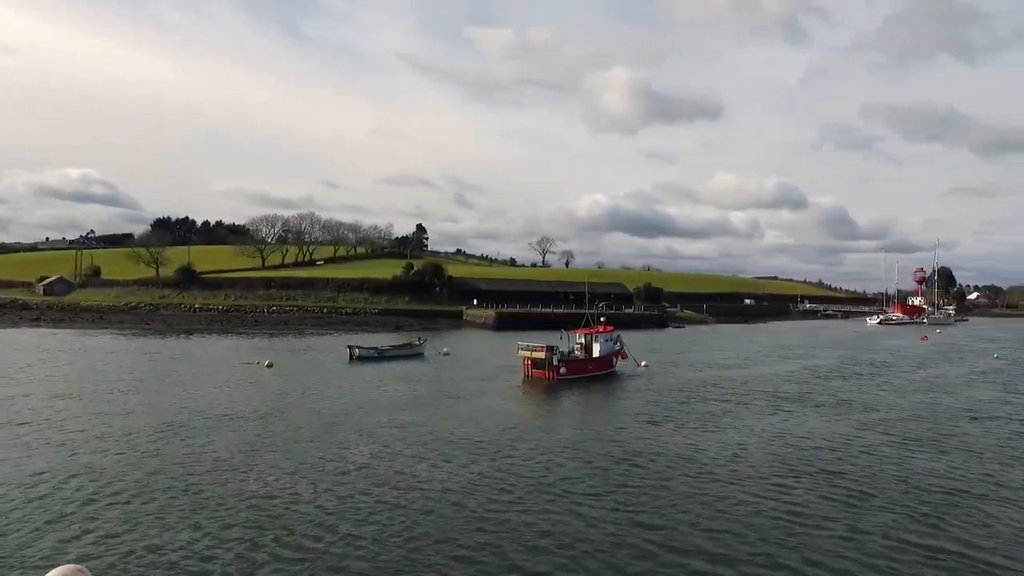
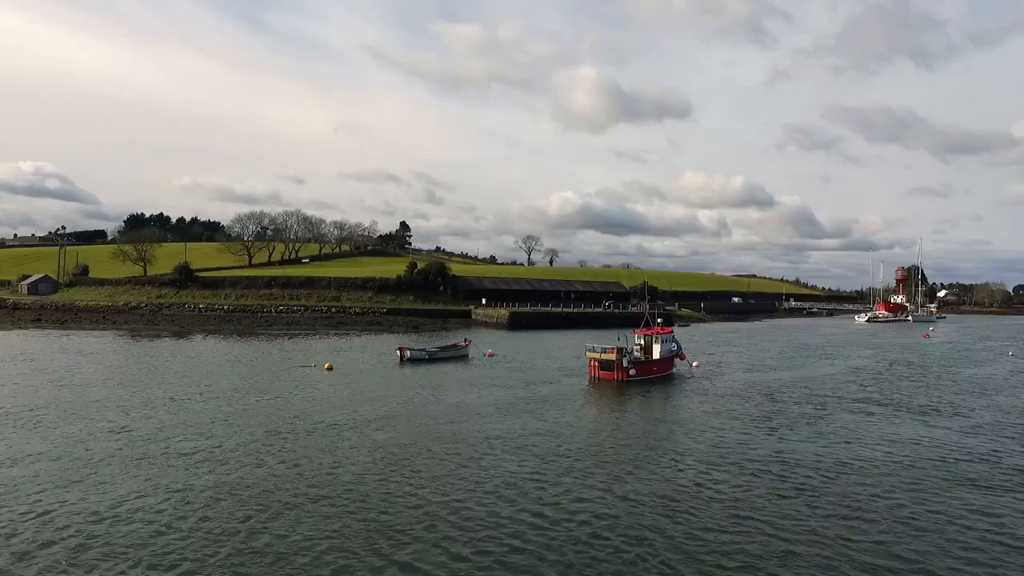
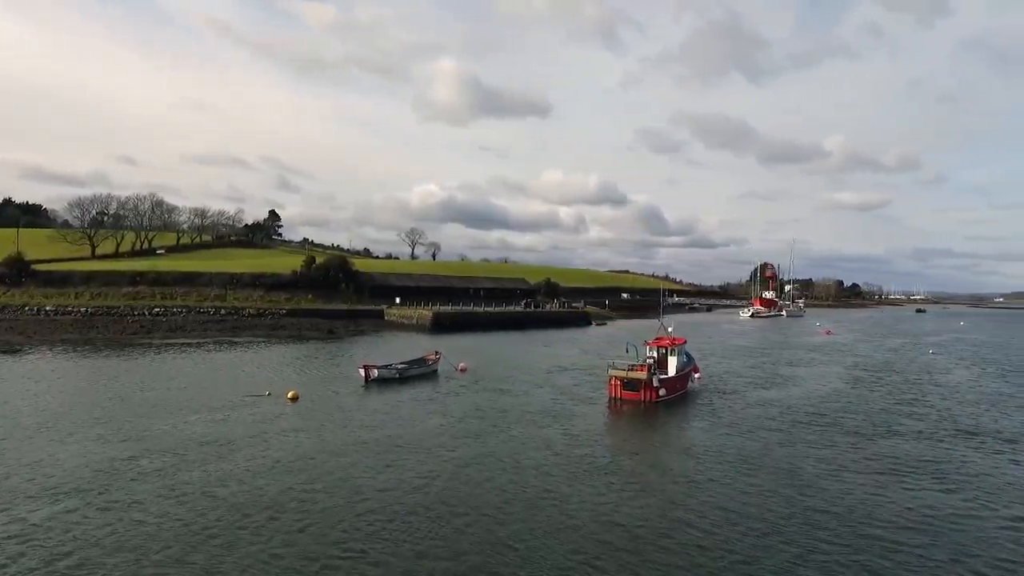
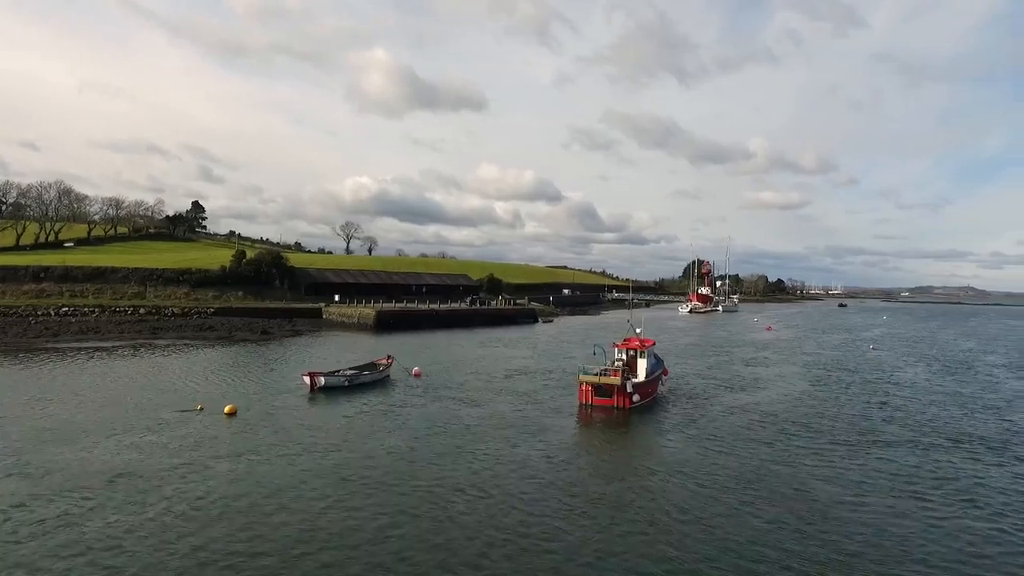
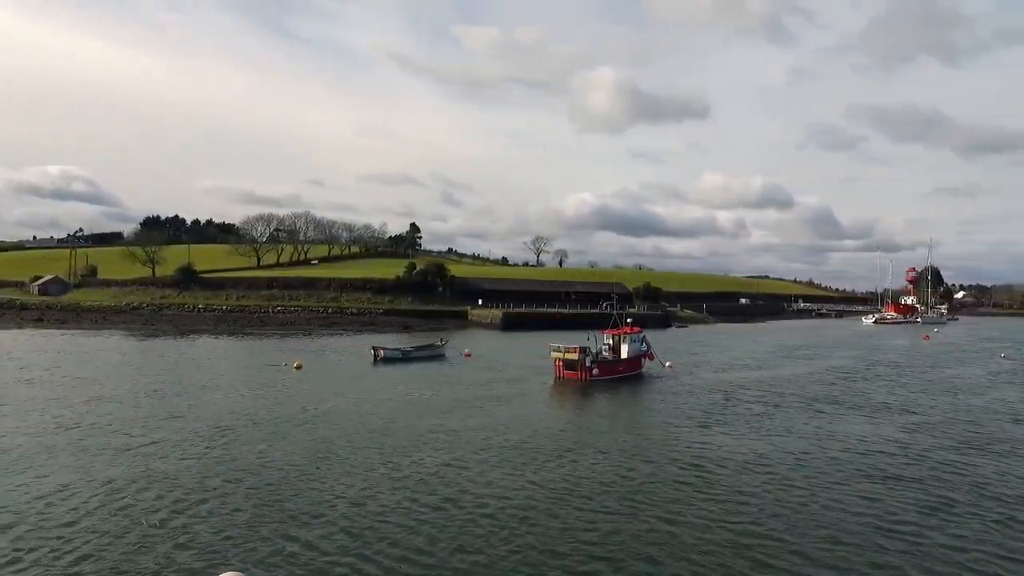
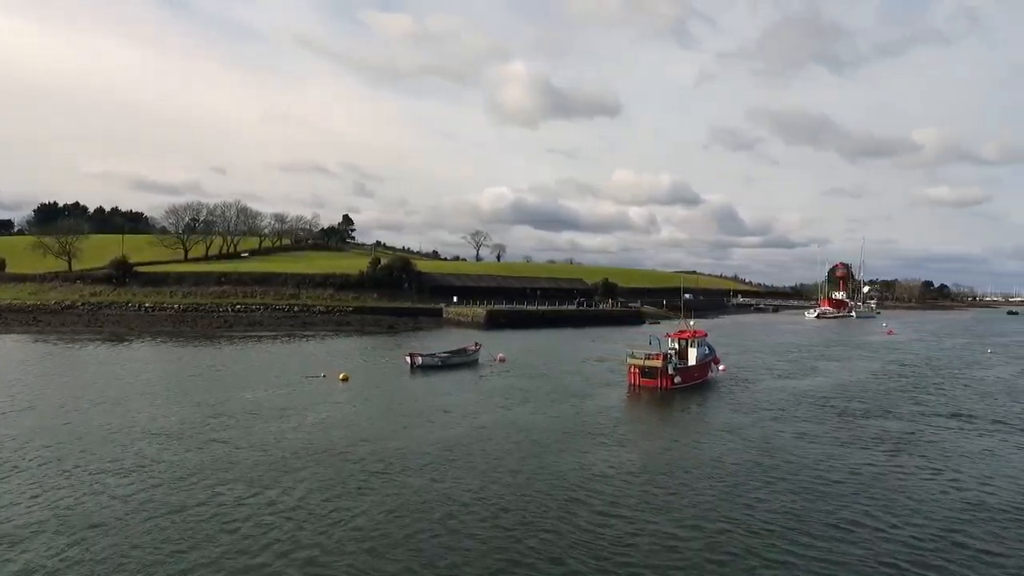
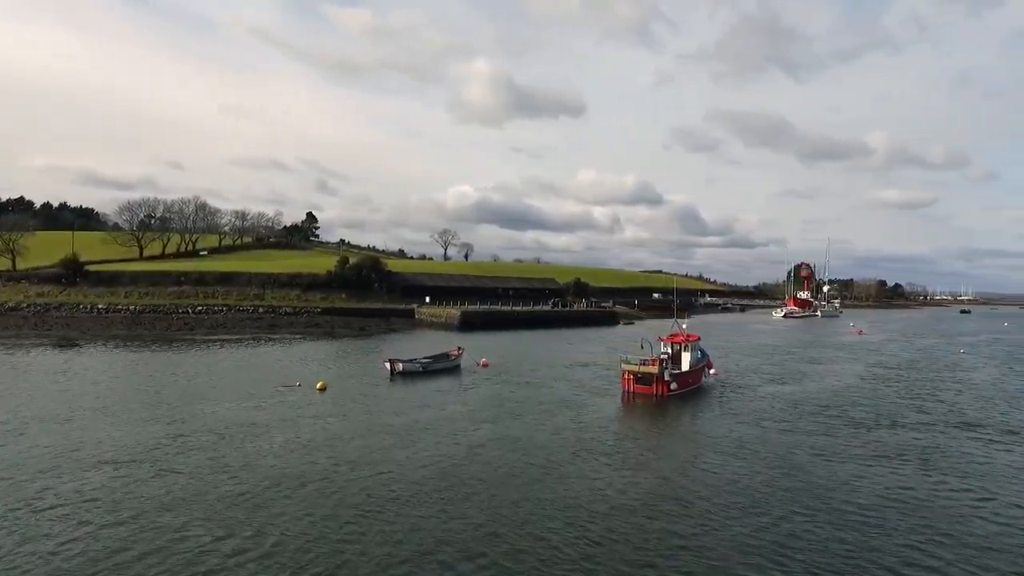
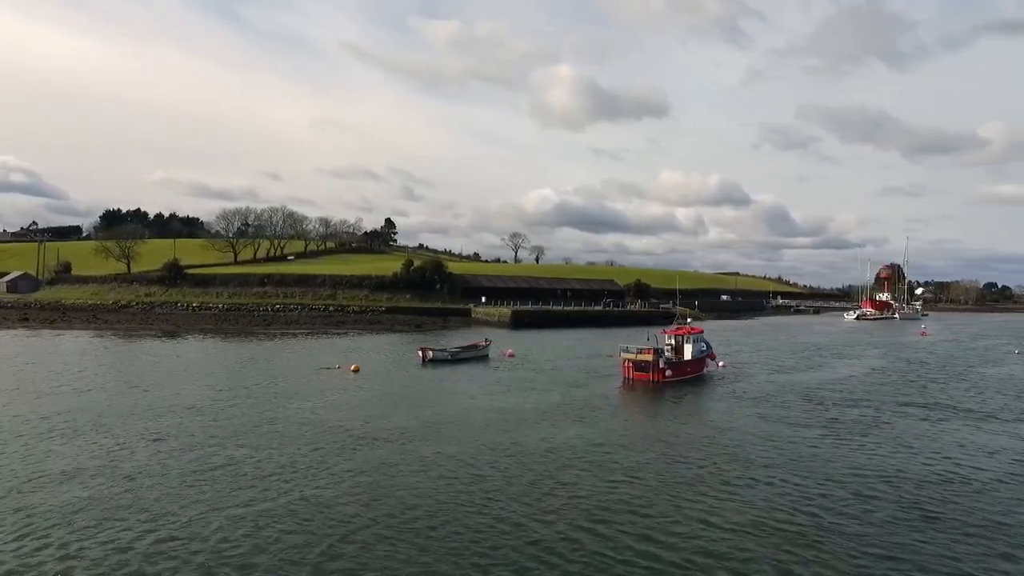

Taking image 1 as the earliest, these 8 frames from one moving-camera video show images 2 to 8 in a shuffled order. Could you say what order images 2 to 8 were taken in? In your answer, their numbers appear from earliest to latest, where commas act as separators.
5, 2, 8, 6, 7, 3, 4
